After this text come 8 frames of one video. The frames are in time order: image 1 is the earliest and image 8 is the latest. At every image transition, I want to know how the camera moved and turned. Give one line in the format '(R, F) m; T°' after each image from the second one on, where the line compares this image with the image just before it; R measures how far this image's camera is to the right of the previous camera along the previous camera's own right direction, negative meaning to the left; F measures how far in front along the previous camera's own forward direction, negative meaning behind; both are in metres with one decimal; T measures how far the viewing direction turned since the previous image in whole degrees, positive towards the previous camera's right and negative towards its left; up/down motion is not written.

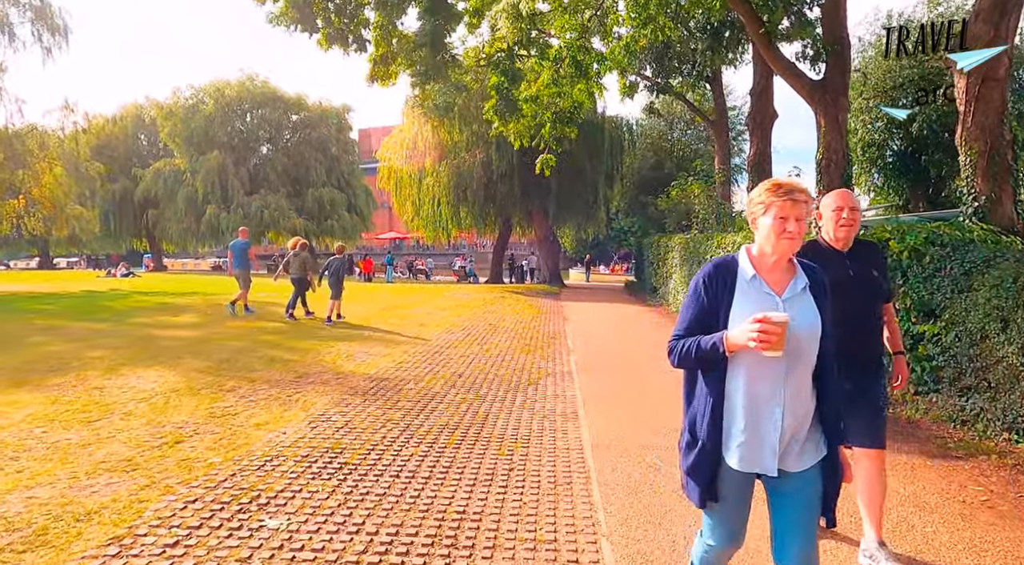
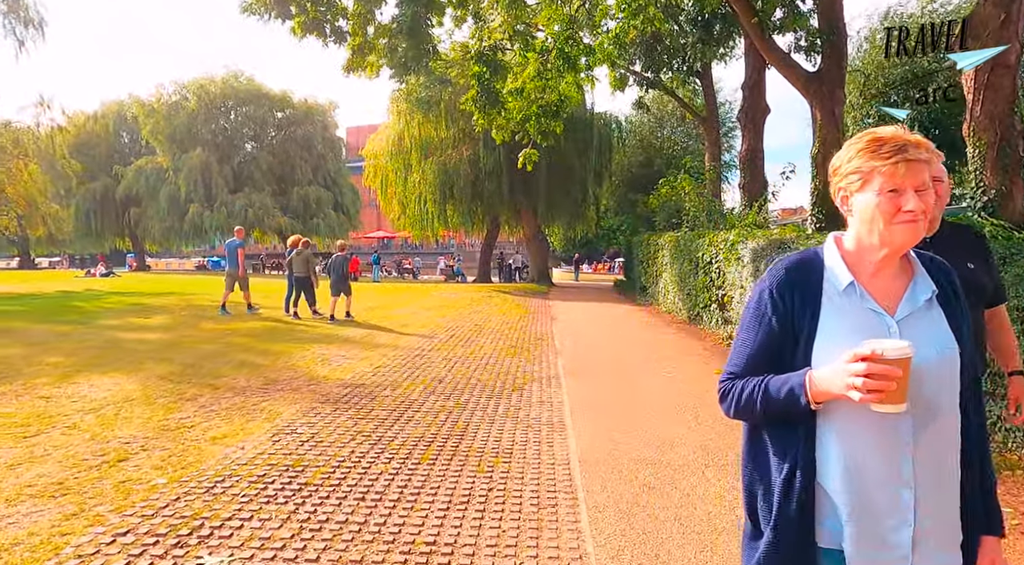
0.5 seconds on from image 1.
(+0.1, +0.4) m; +1°
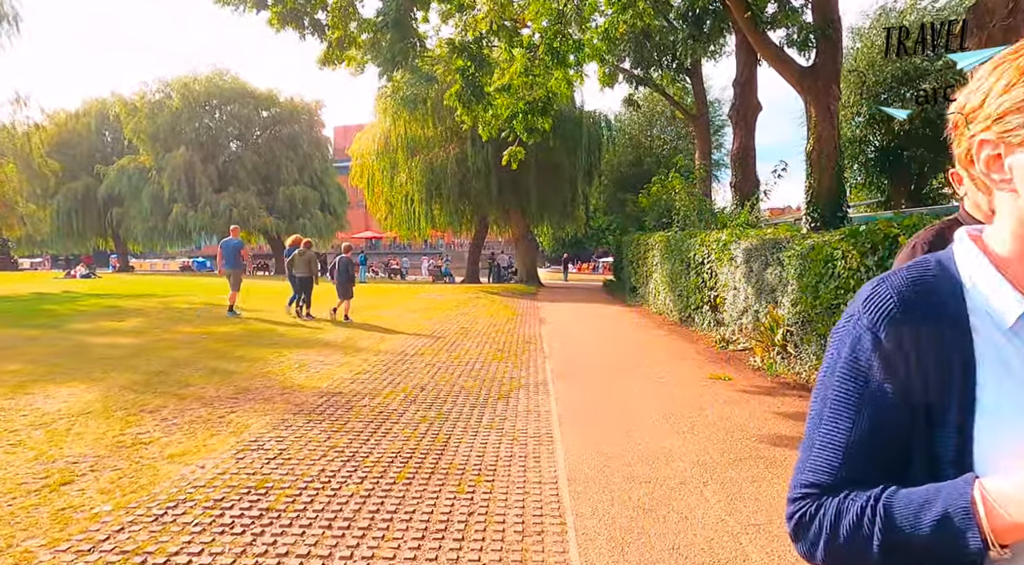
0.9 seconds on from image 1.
(0.0, +0.4) m; +1°
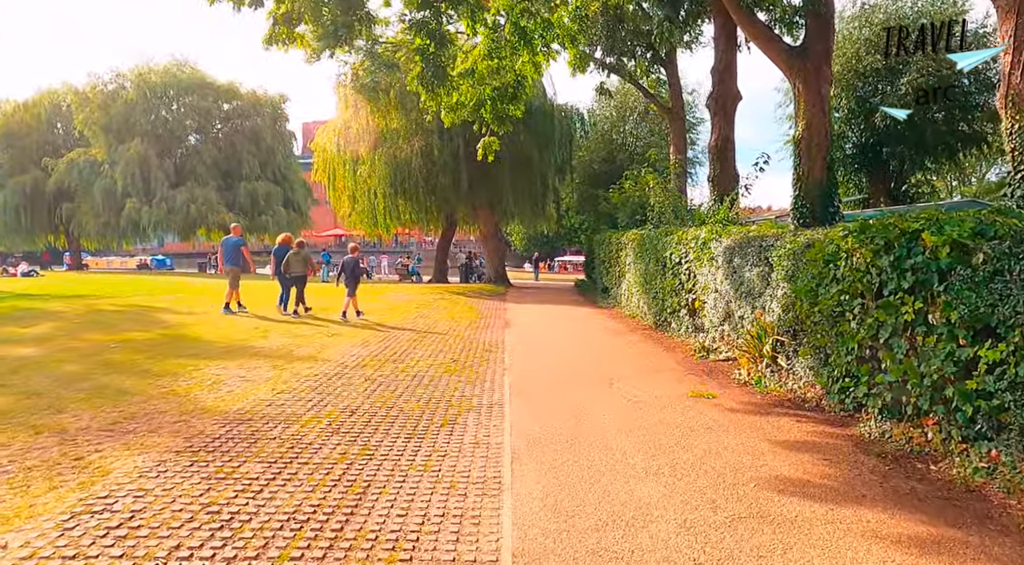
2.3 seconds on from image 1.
(+0.2, +1.1) m; +2°
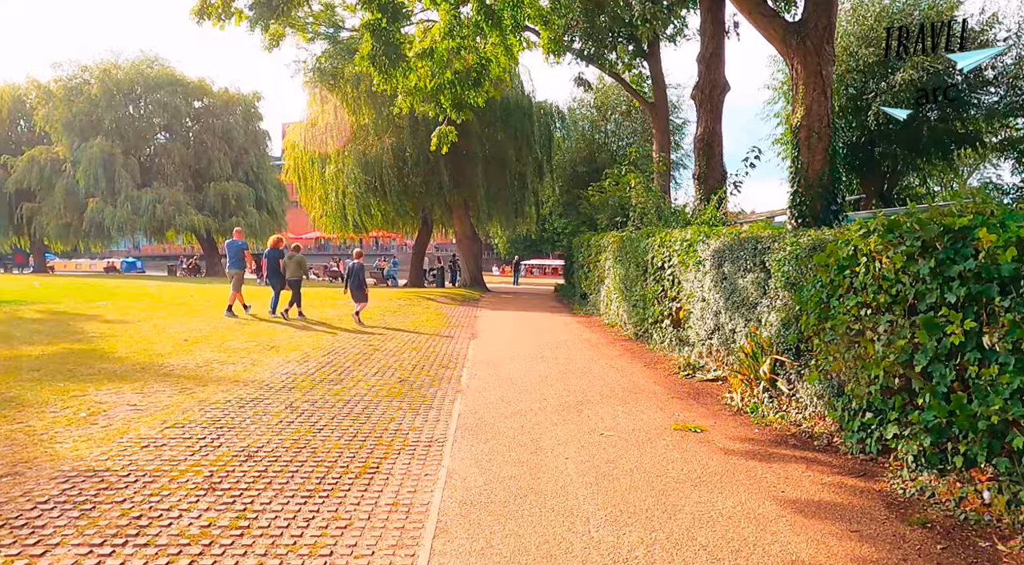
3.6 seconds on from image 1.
(+0.3, +1.2) m; +1°
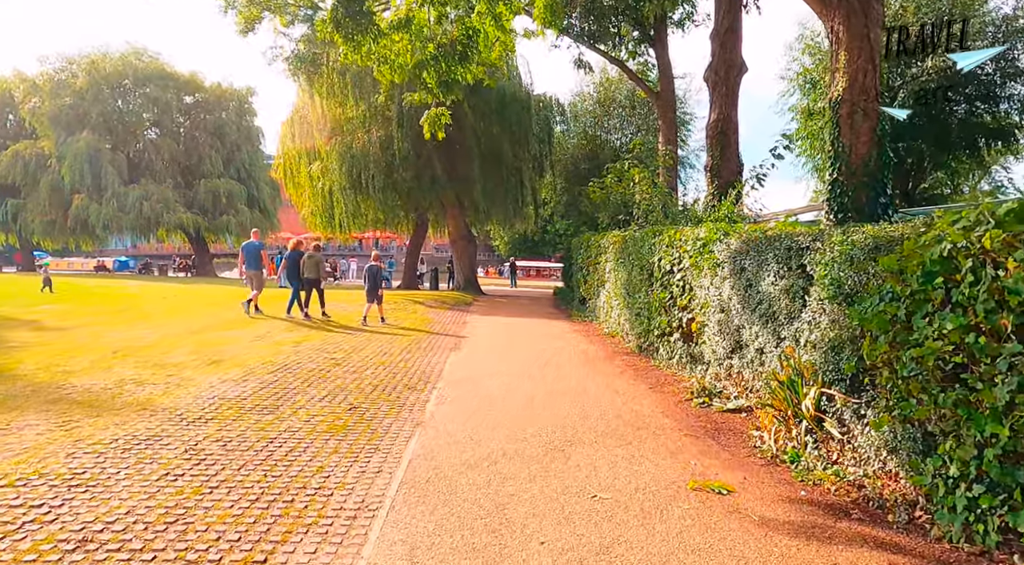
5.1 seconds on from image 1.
(+0.3, +1.5) m; 0°
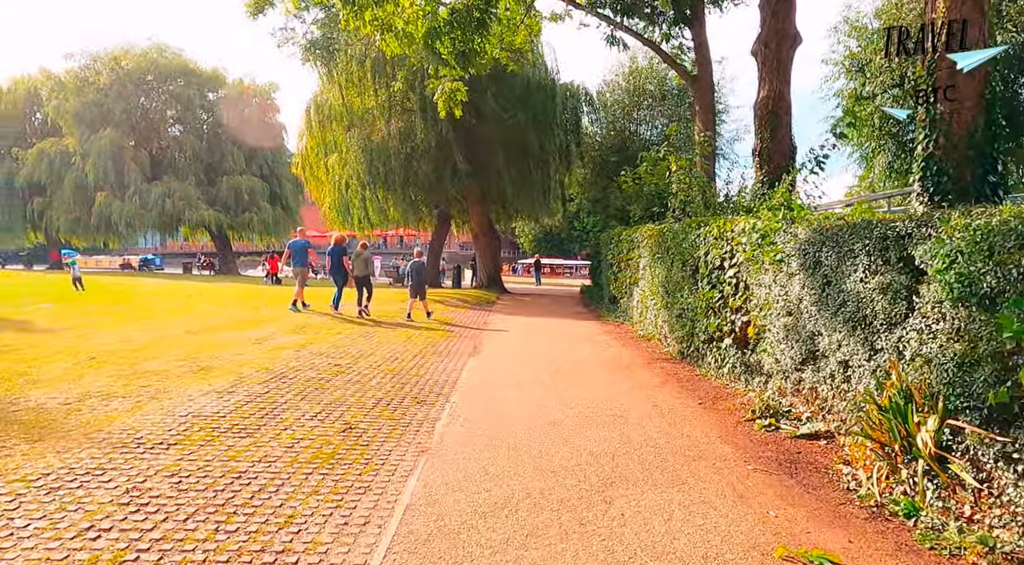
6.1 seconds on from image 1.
(0.0, +1.1) m; -2°
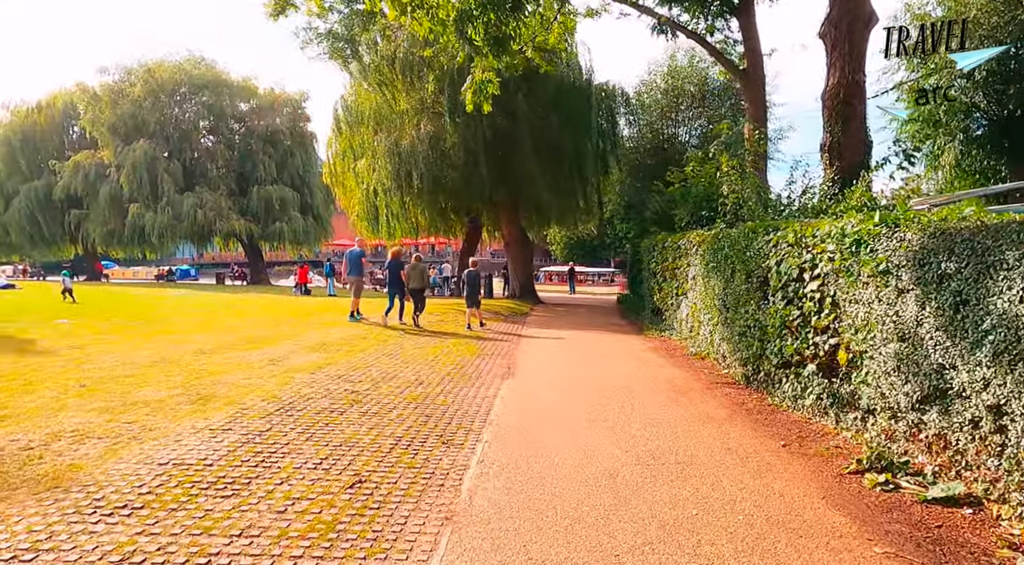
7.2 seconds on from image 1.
(-0.1, +1.1) m; -3°
